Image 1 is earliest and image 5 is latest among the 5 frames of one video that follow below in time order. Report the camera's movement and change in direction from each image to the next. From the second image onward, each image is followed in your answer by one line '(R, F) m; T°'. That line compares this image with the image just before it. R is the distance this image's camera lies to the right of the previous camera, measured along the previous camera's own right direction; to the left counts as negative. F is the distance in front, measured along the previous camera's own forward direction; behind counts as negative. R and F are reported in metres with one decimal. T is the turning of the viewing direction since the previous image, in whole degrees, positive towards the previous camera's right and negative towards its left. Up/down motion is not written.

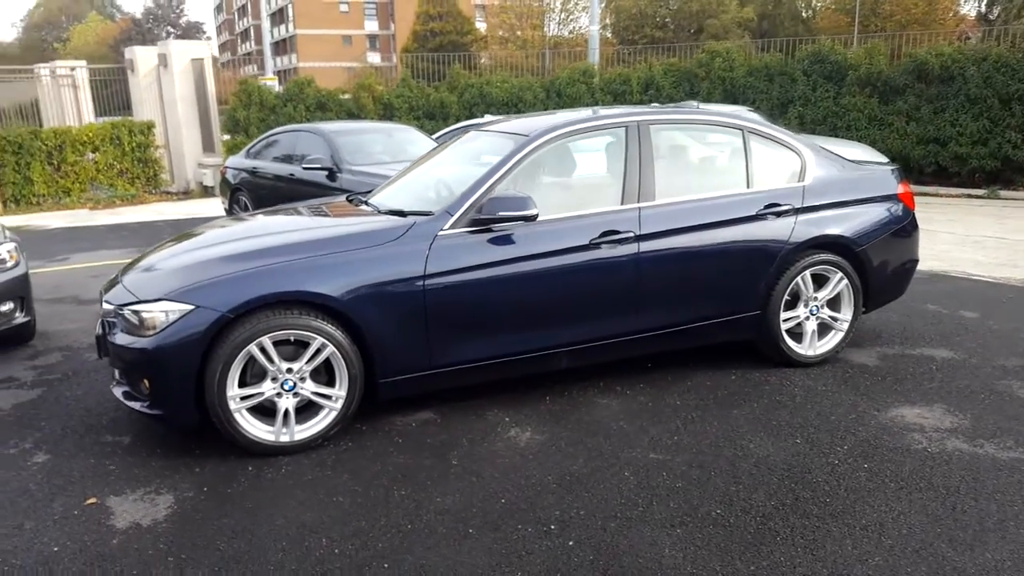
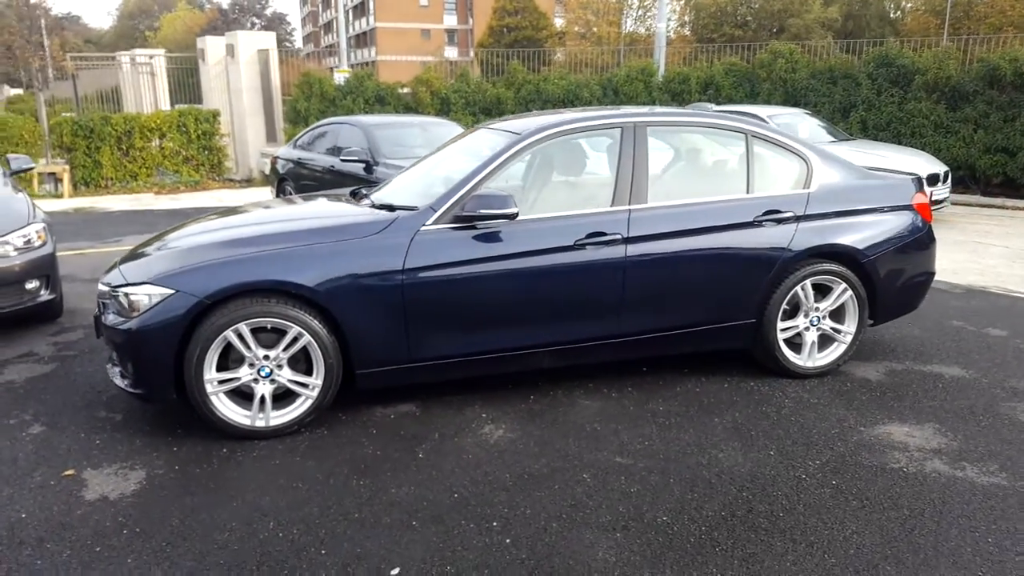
(+0.5, 0.0) m; -5°
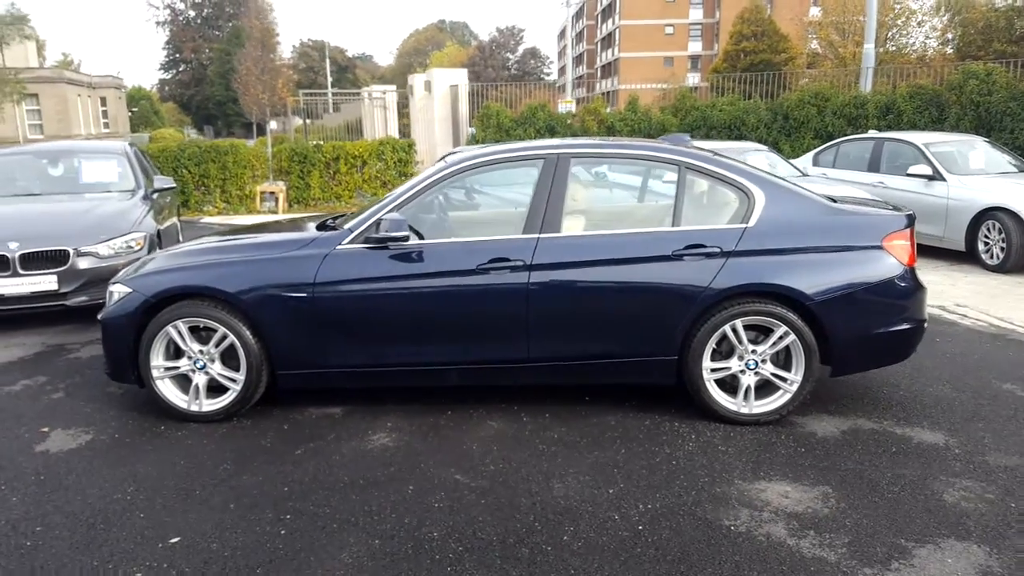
(+1.9, +0.1) m; -18°
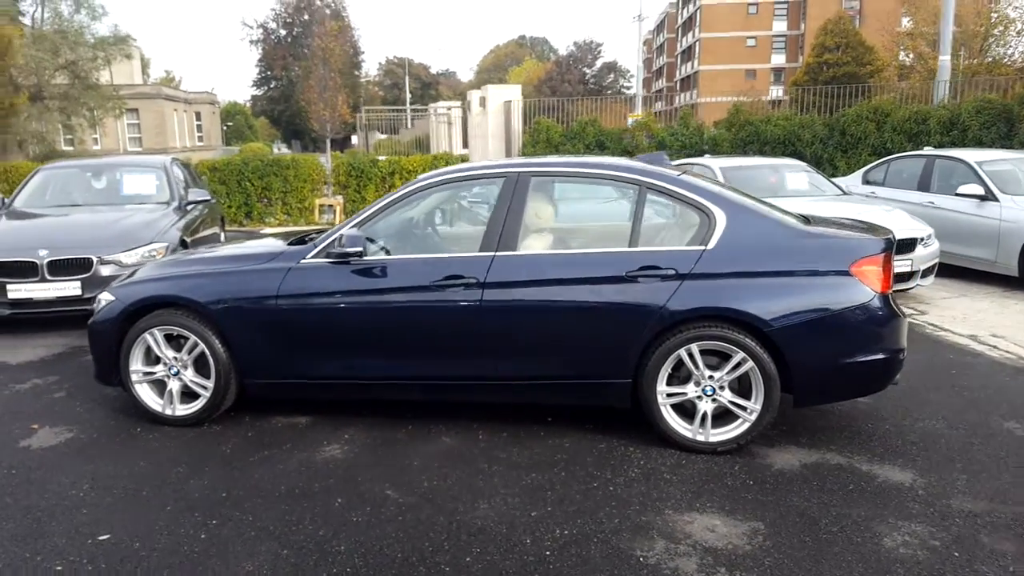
(+0.7, 0.0) m; -6°
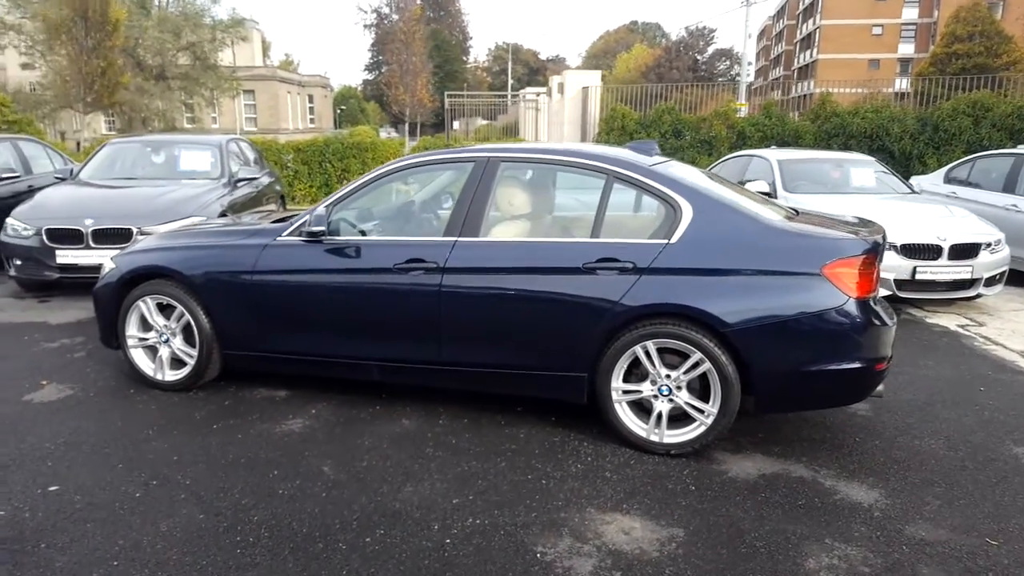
(+0.8, +0.1) m; -8°
